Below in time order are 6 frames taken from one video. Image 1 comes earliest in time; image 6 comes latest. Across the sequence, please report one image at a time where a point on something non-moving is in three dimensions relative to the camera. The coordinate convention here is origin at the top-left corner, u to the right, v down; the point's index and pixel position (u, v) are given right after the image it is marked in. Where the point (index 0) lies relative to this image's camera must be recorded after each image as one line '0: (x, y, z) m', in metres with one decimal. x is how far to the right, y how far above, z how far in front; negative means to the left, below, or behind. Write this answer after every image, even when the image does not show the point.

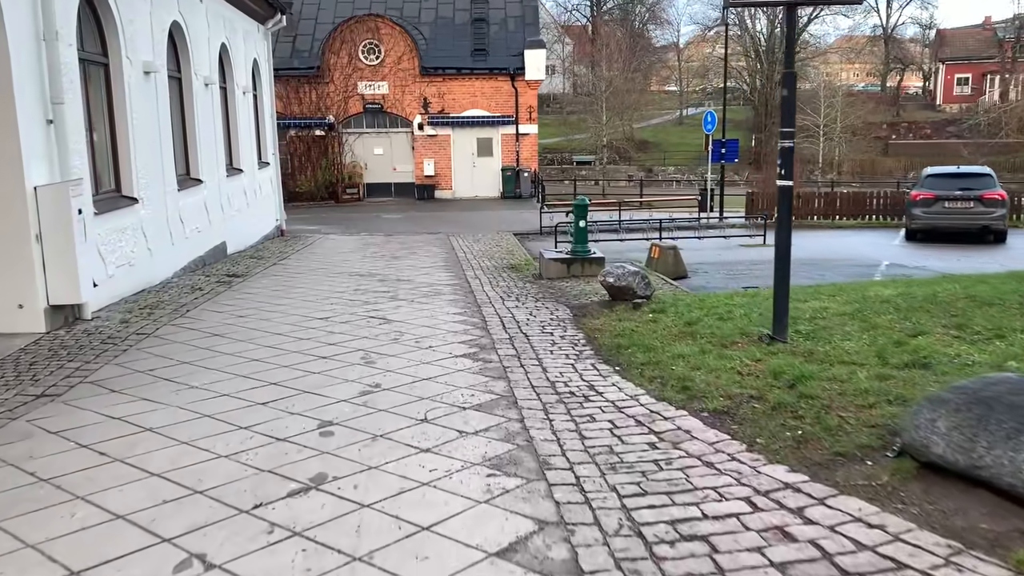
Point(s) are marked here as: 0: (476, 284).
0: (-0.4, +0.1, +10.3) m
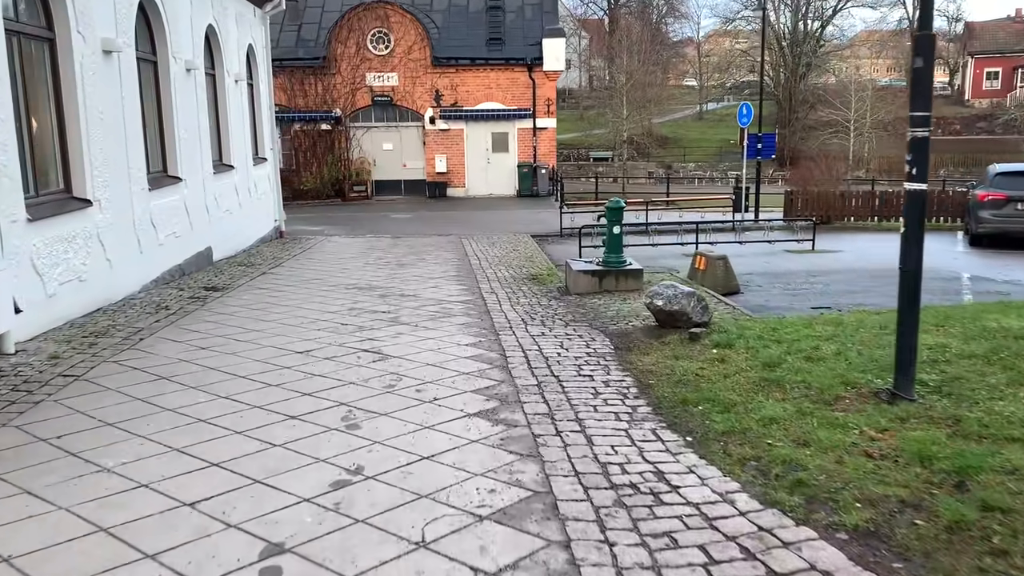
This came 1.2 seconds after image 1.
0: (-0.2, -0.1, +8.8) m
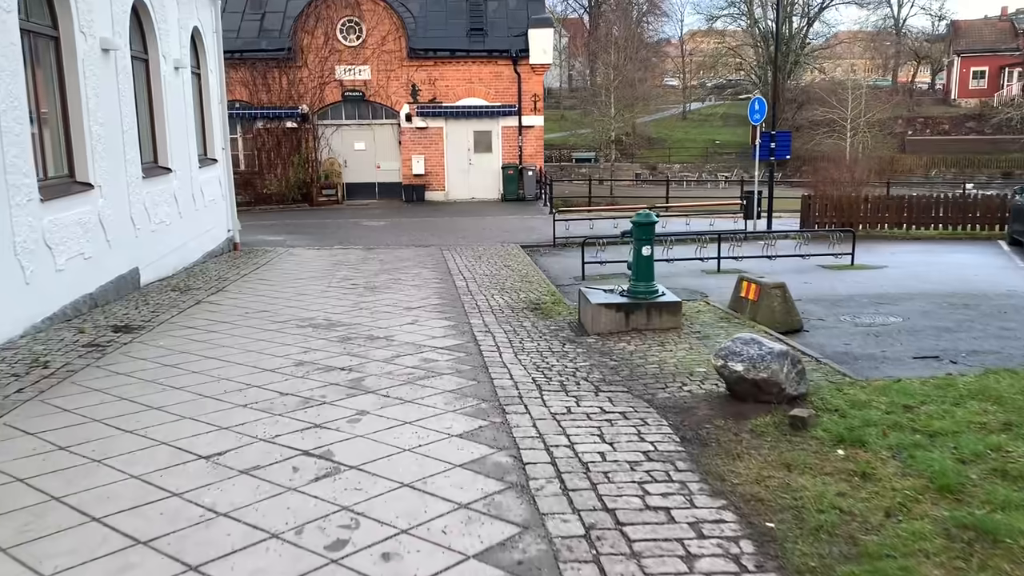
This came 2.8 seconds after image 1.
0: (-0.2, -0.5, +6.7) m
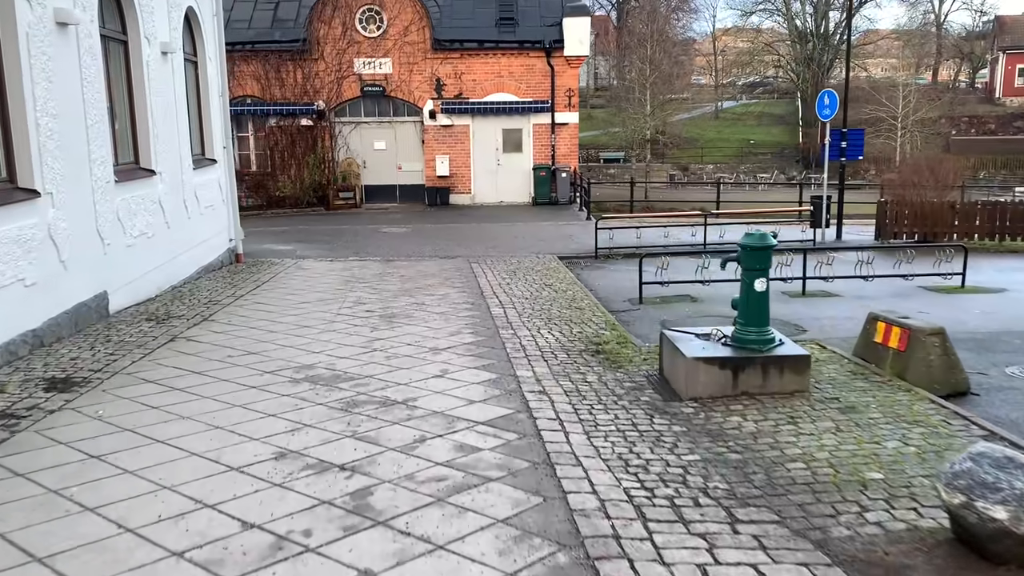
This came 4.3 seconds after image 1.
0: (+0.2, -0.7, +4.8) m
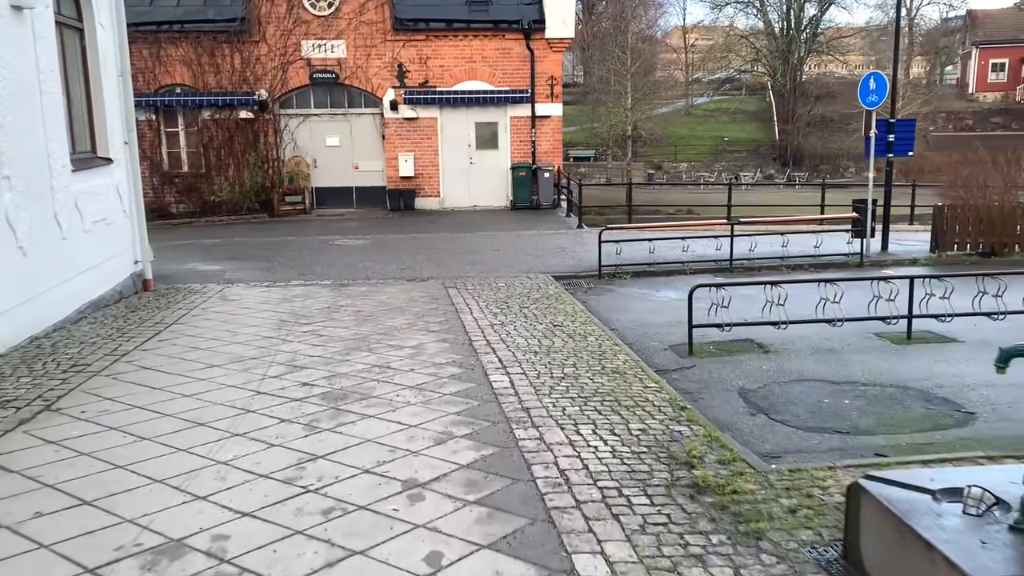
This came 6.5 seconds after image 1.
0: (+0.5, -1.2, +2.0) m
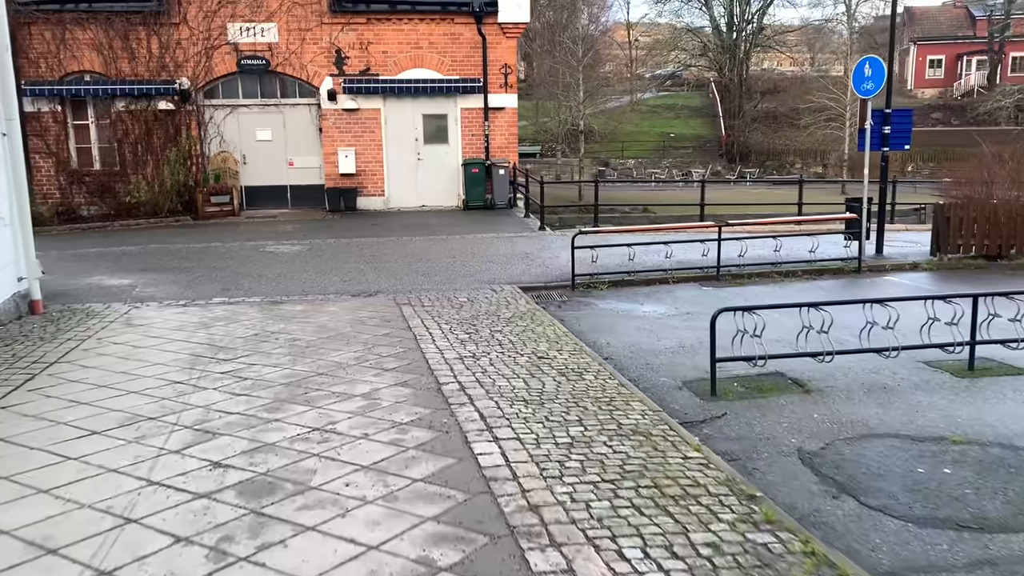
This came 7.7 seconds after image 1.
0: (+0.7, -1.4, +0.5) m
